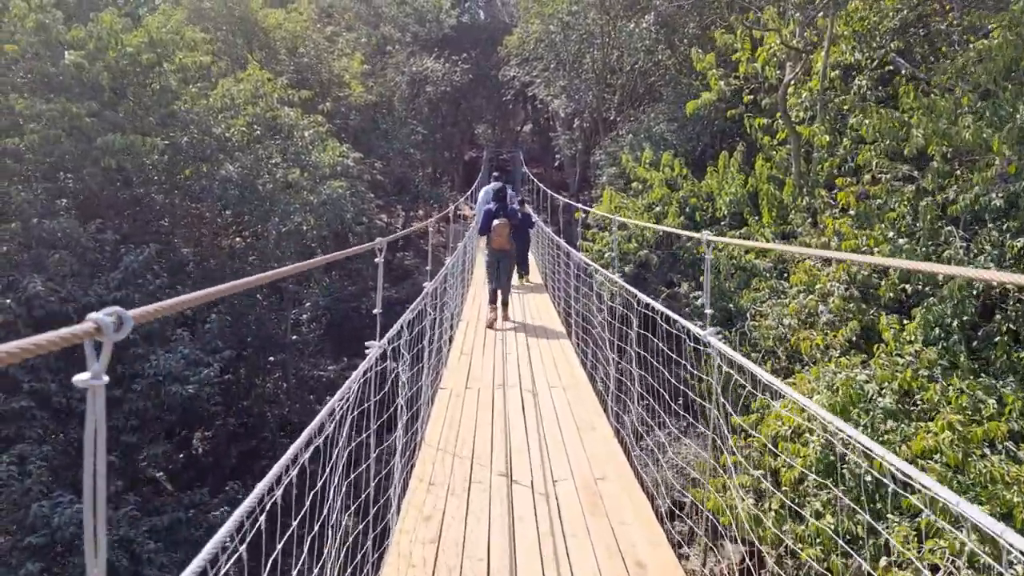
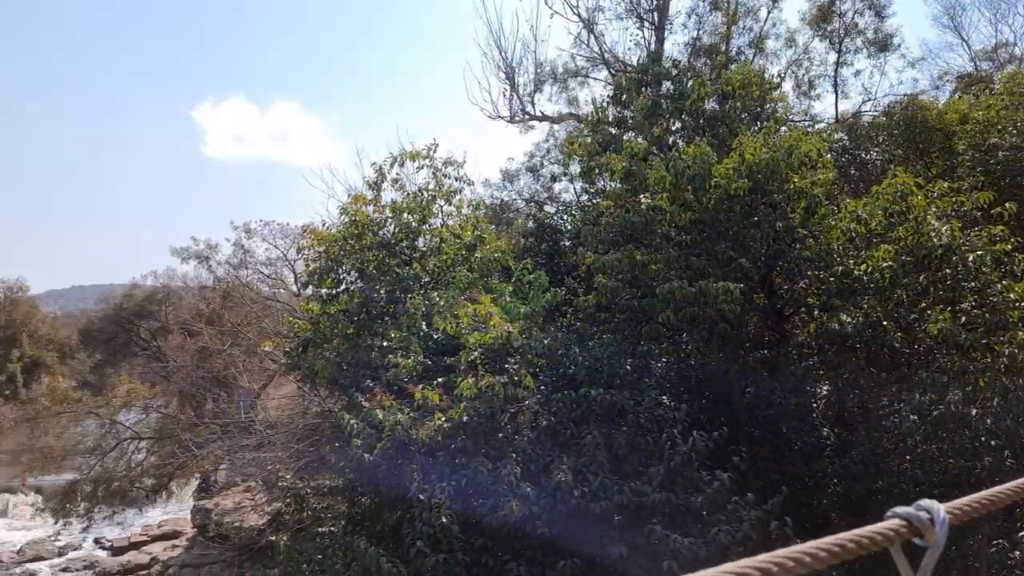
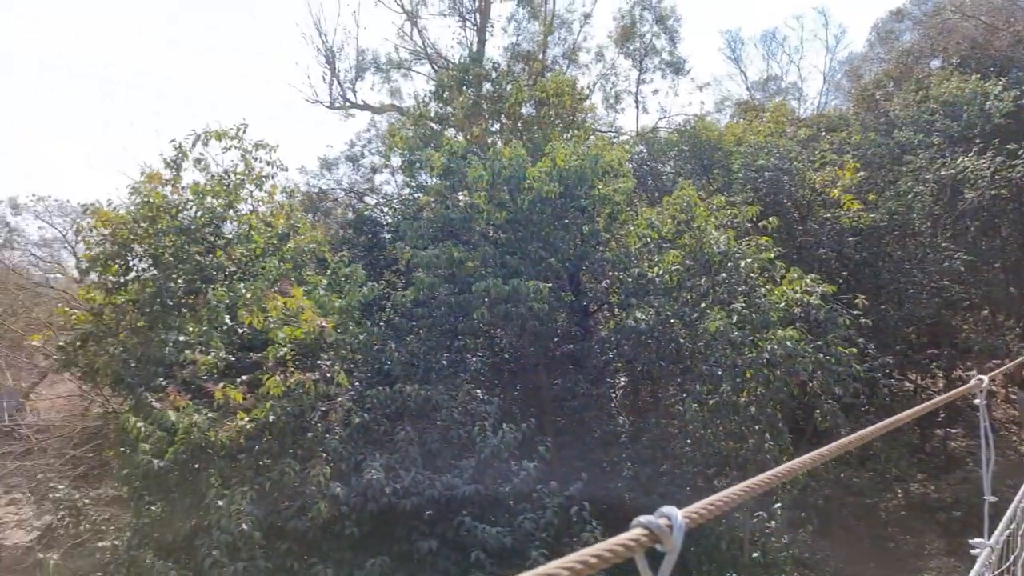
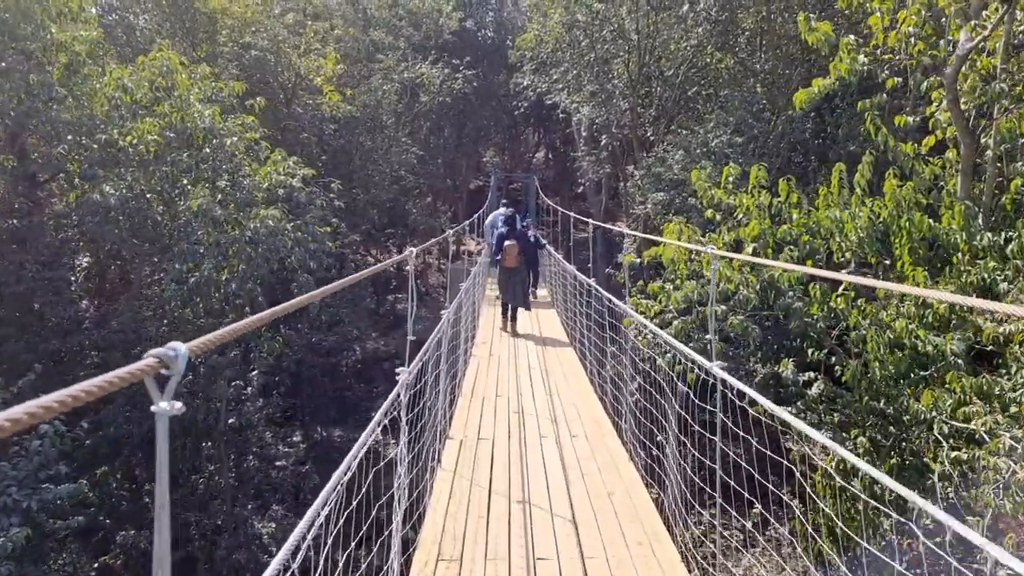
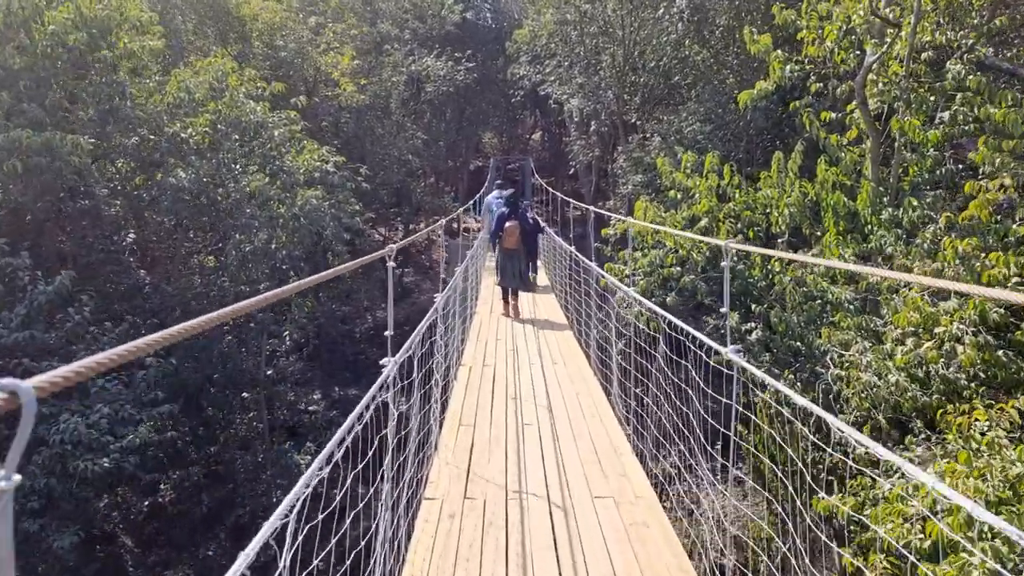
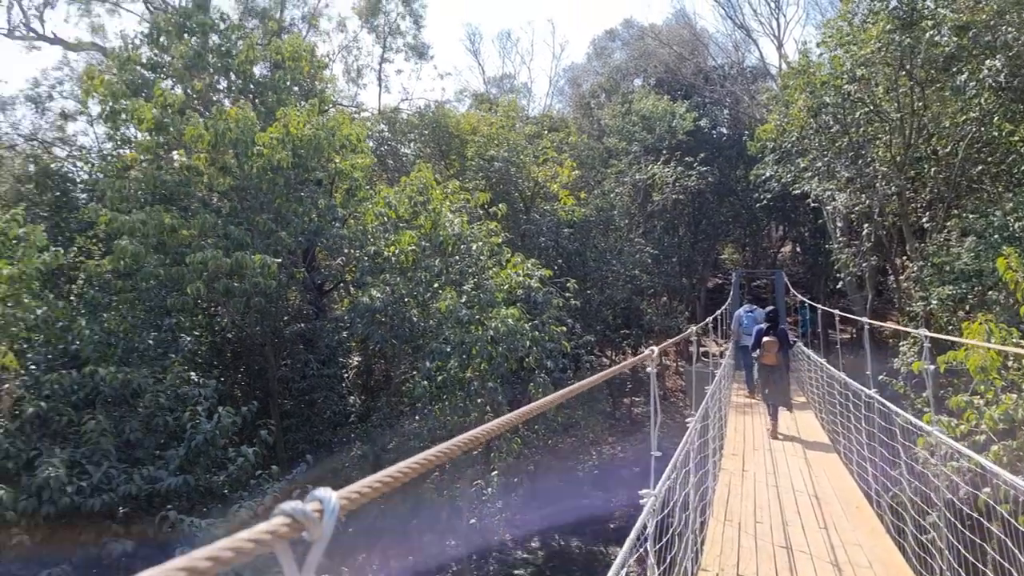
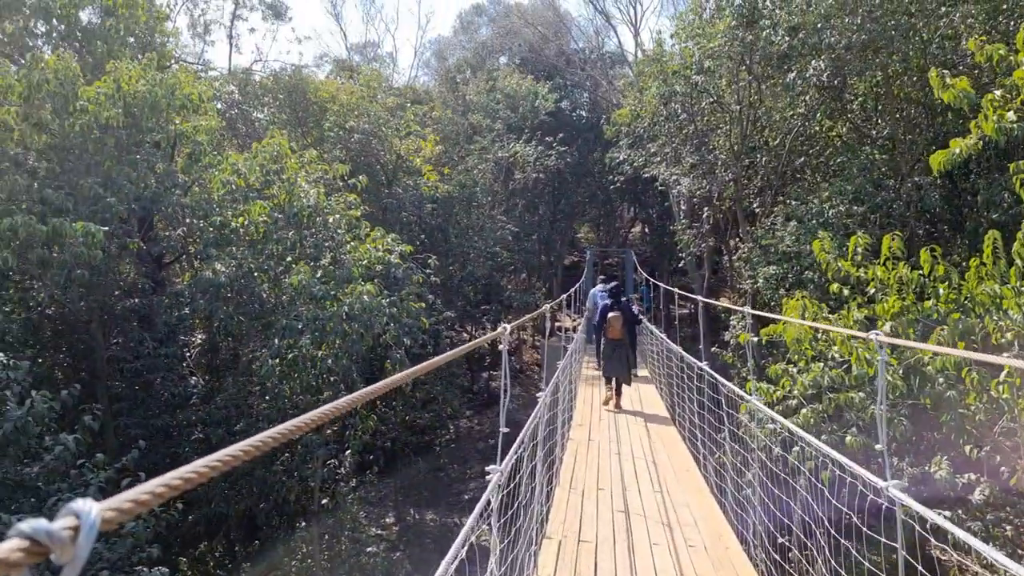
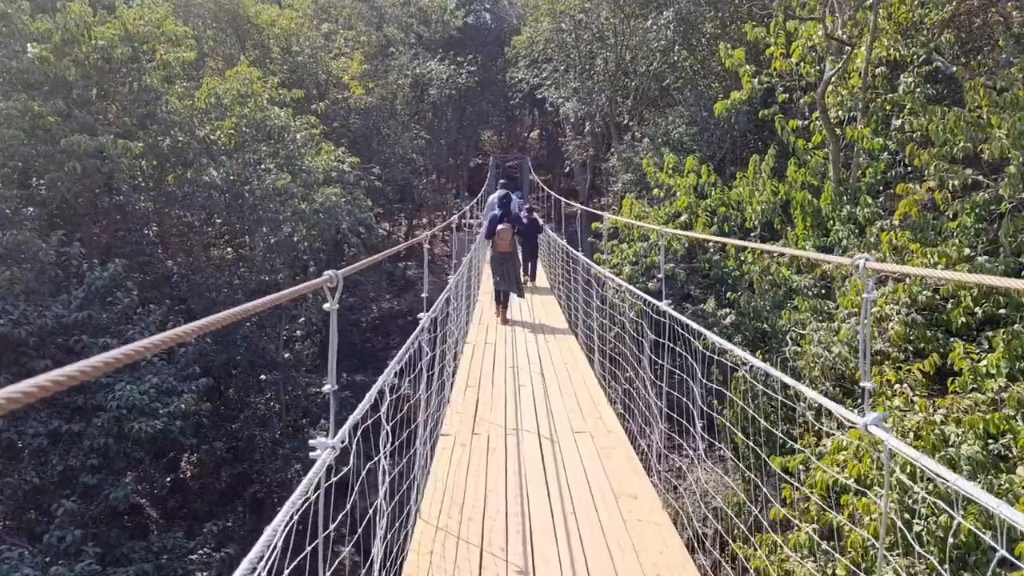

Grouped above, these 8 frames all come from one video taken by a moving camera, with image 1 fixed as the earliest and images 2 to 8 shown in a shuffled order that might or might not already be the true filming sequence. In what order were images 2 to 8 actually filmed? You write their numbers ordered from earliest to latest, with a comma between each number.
8, 5, 4, 7, 6, 3, 2
